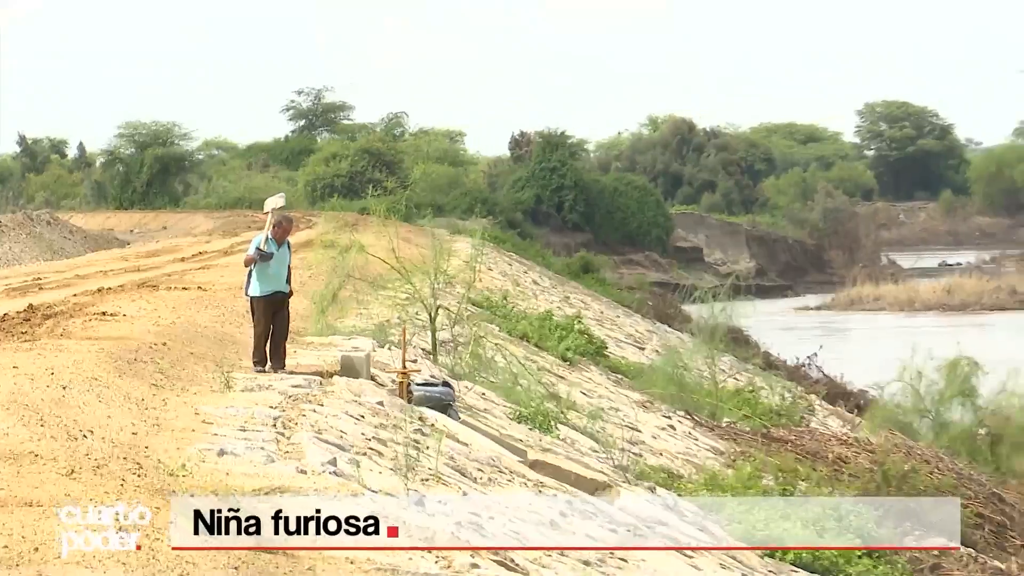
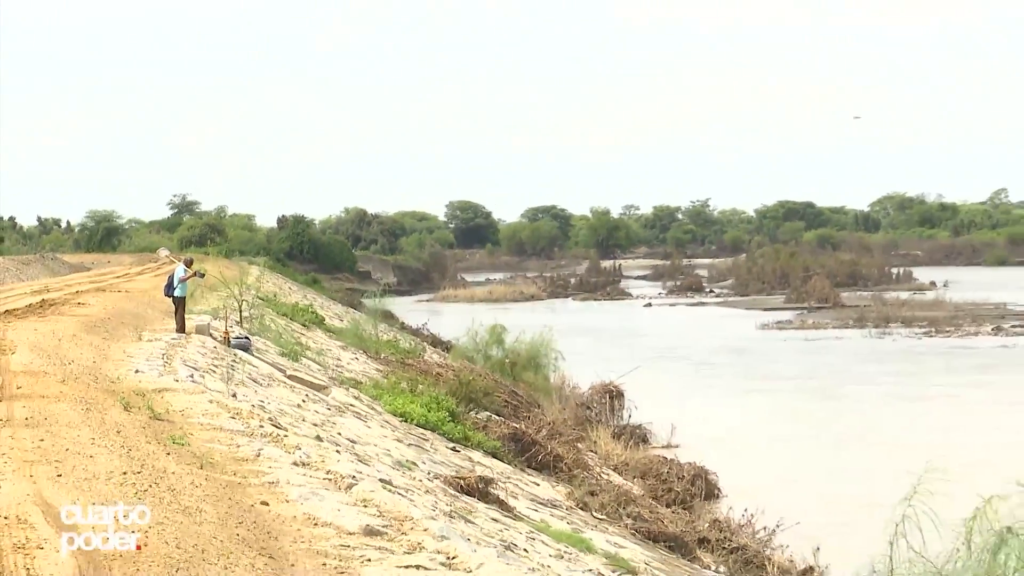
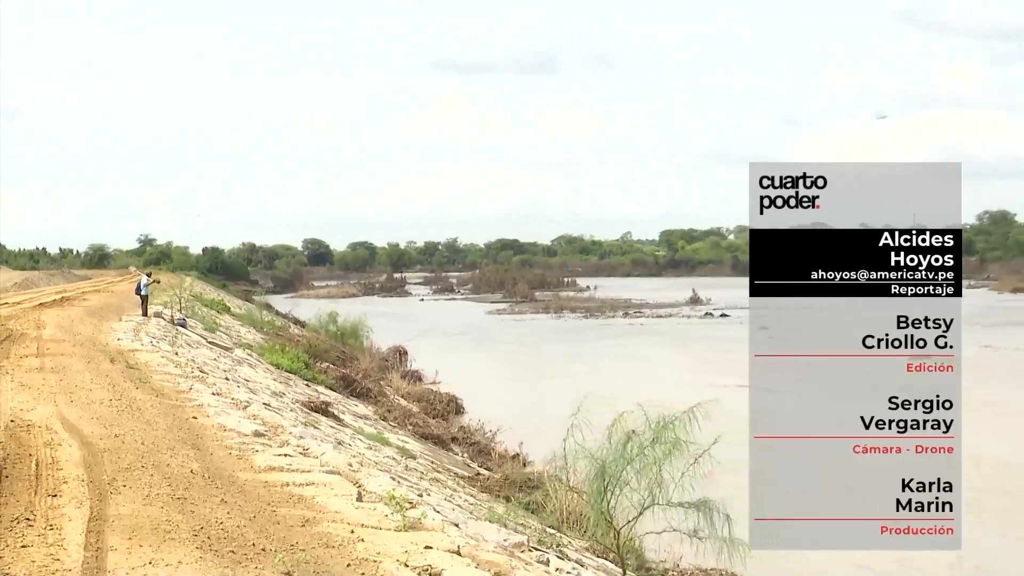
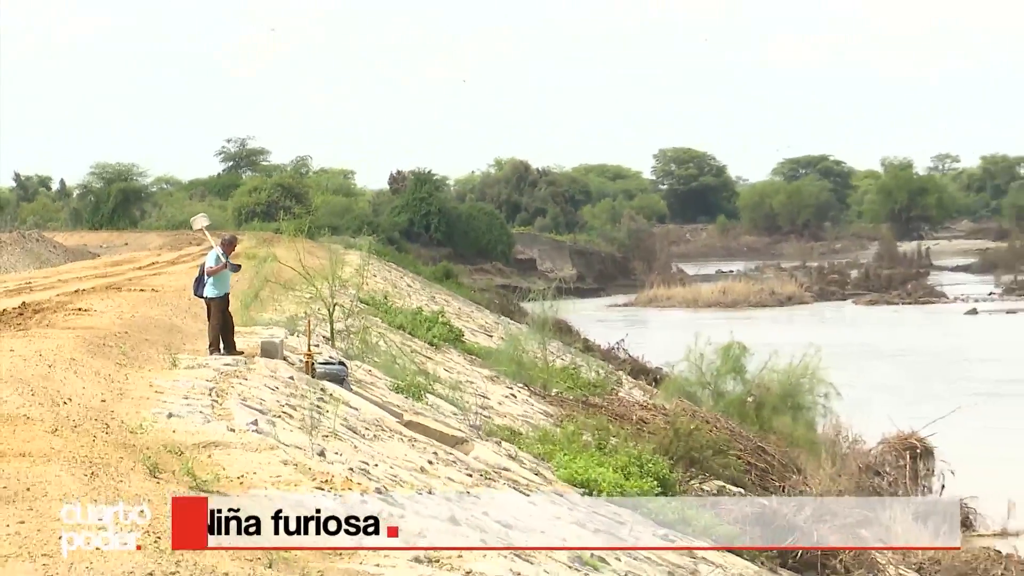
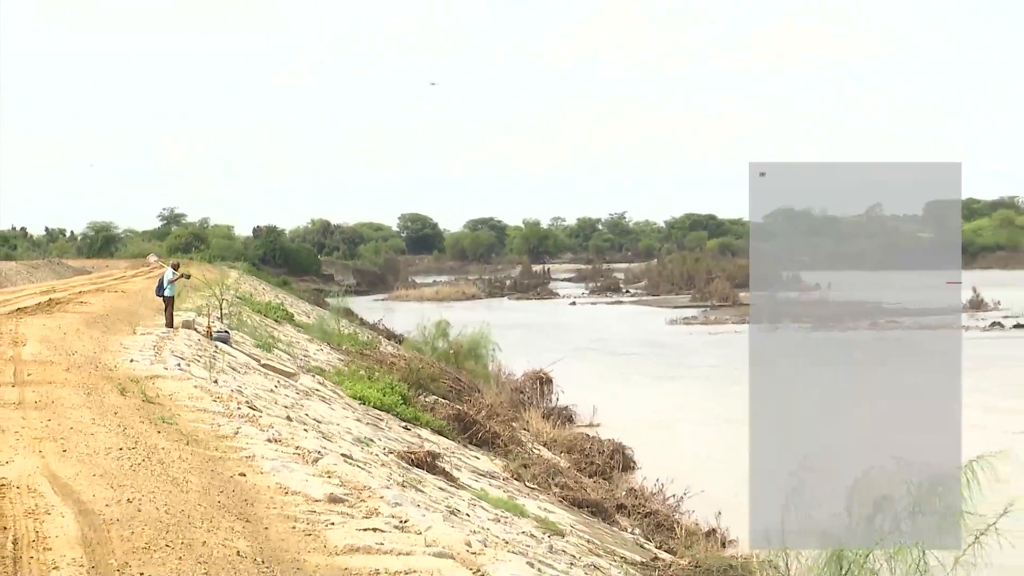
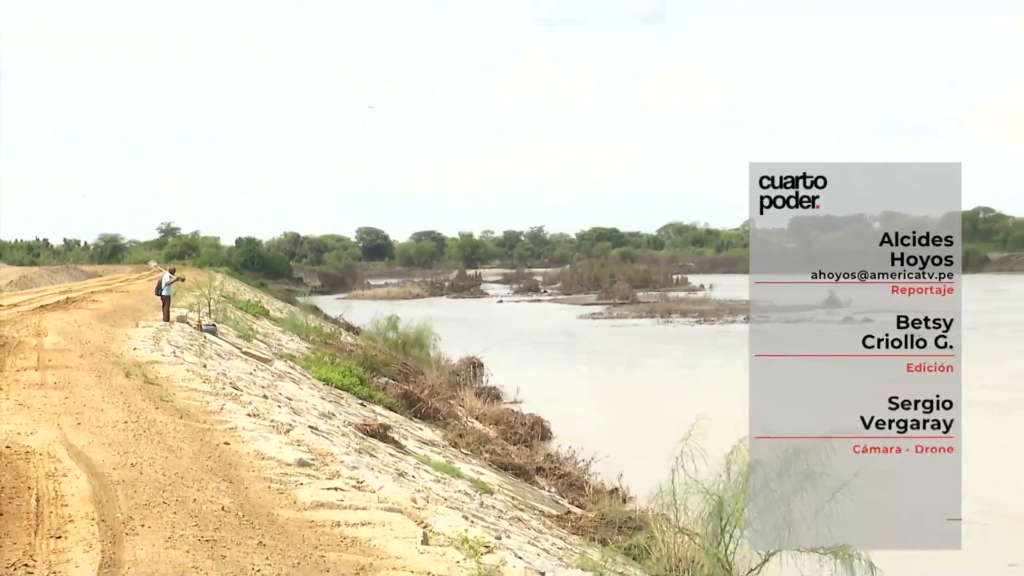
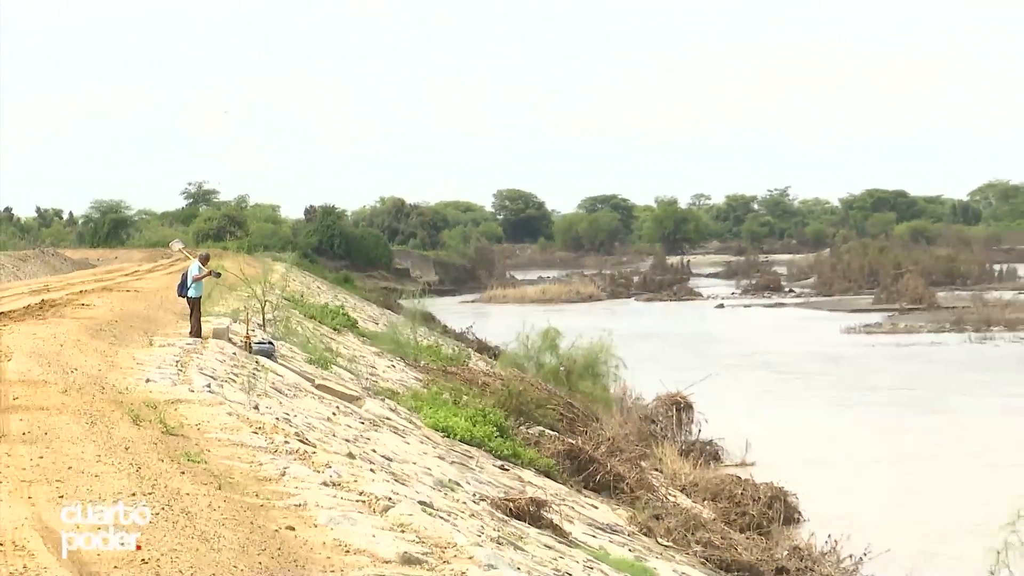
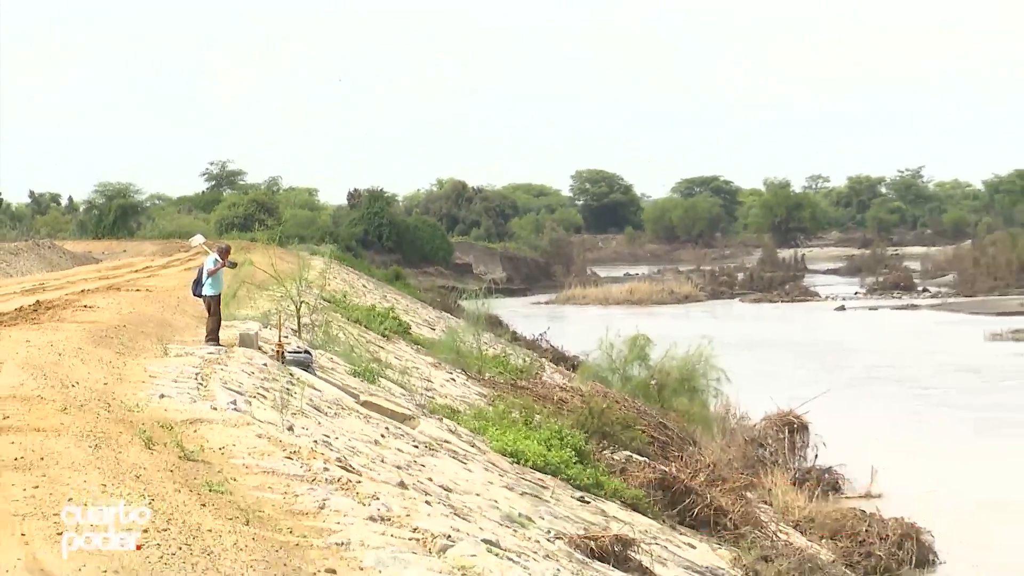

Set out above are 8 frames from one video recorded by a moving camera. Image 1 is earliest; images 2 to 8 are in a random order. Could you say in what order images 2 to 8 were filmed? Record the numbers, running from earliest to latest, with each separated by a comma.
4, 8, 7, 2, 5, 6, 3
